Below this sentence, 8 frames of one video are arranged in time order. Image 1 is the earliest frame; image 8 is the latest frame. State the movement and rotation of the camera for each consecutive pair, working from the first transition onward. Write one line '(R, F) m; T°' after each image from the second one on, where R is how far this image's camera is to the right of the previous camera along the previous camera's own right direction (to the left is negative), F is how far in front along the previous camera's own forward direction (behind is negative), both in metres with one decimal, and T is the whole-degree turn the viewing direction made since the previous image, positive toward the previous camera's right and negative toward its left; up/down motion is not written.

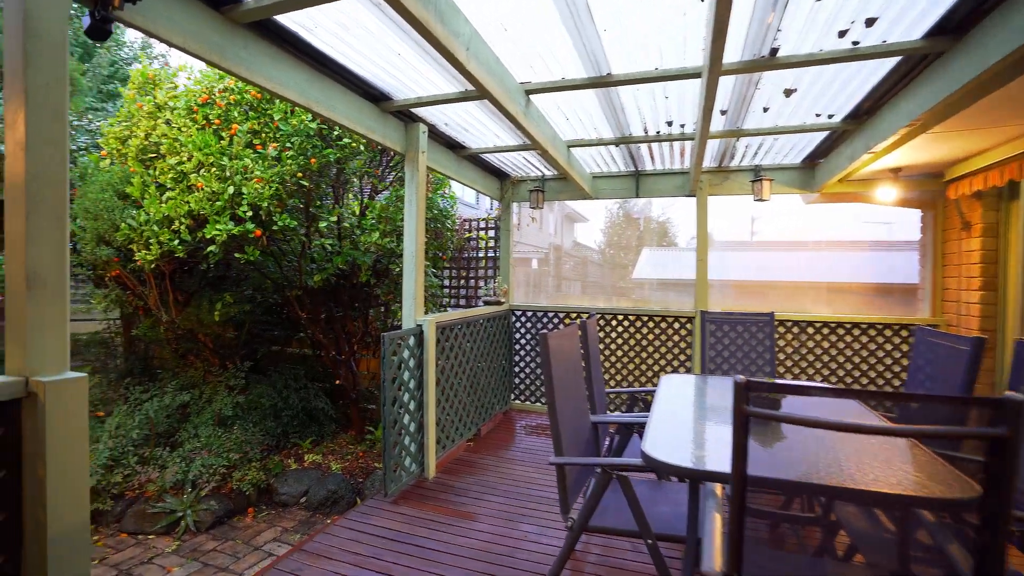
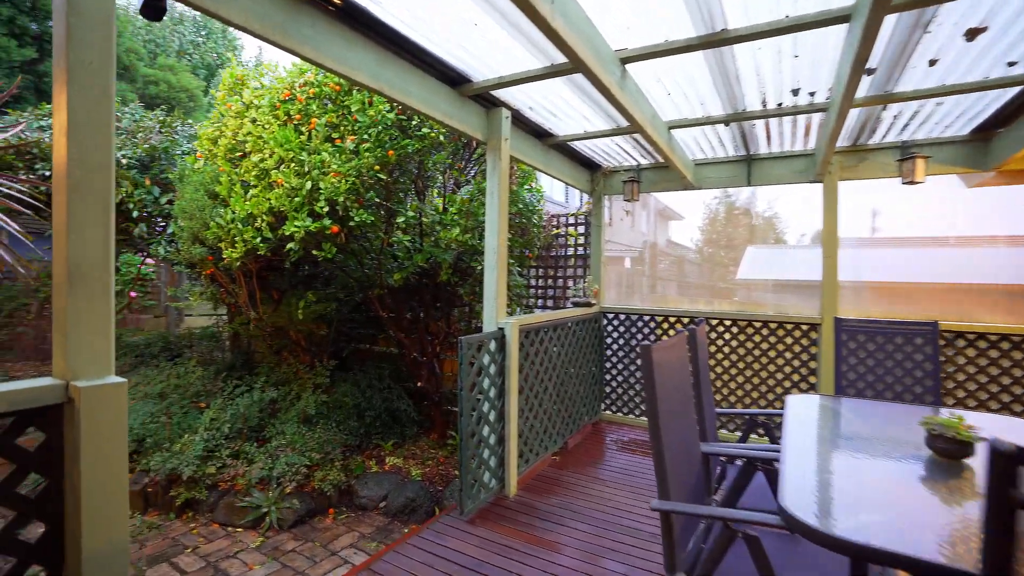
(0.0, +0.3) m; -10°
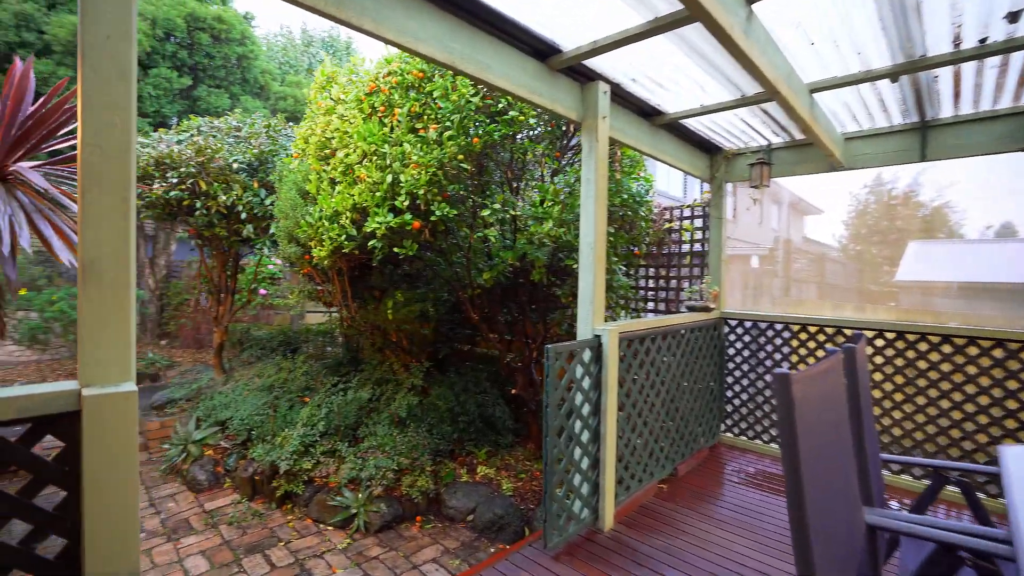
(+0.1, +0.3) m; -13°
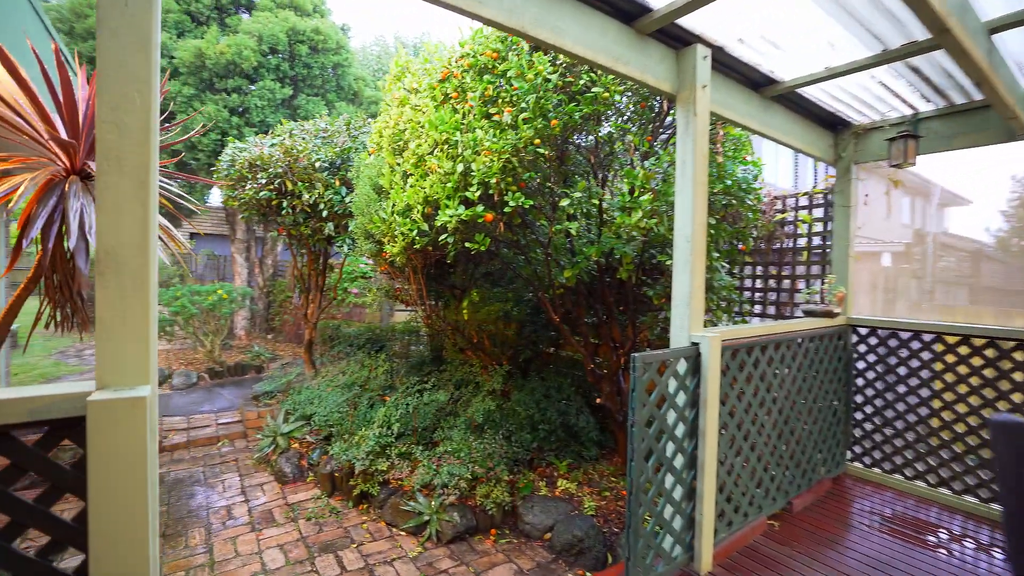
(0.0, +0.3) m; -10°
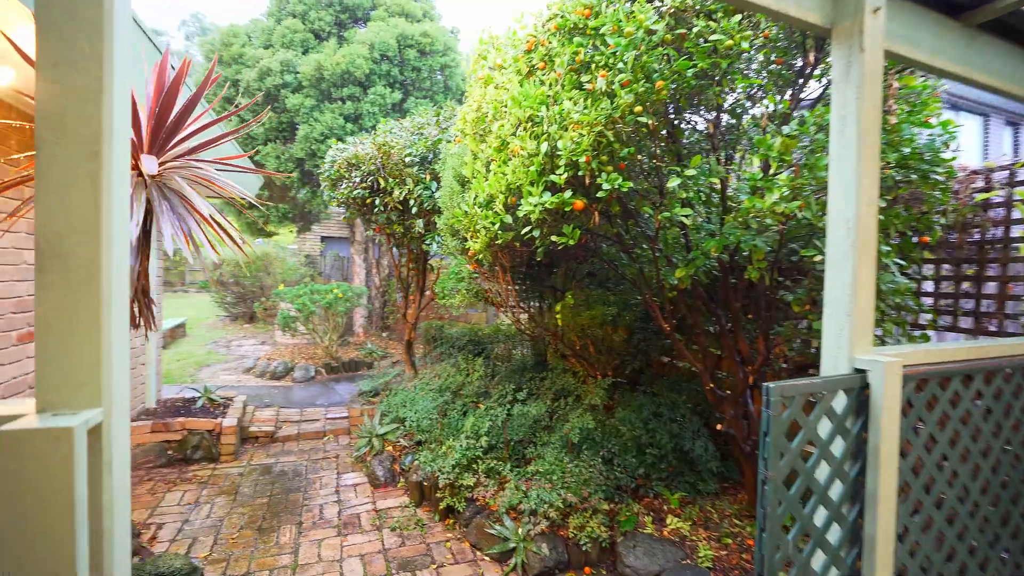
(+0.1, +0.4) m; -13°
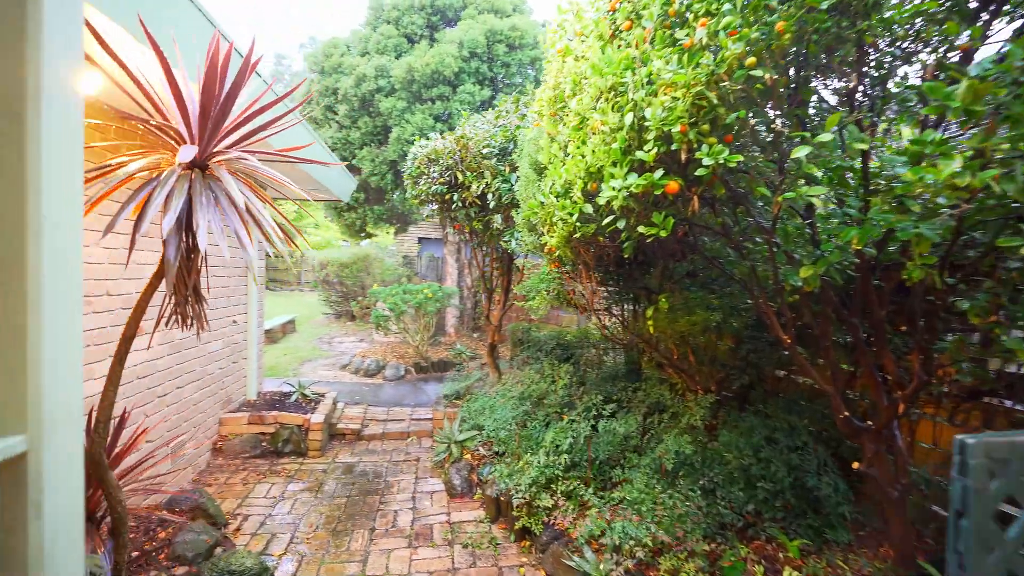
(+0.1, +0.3) m; -11°
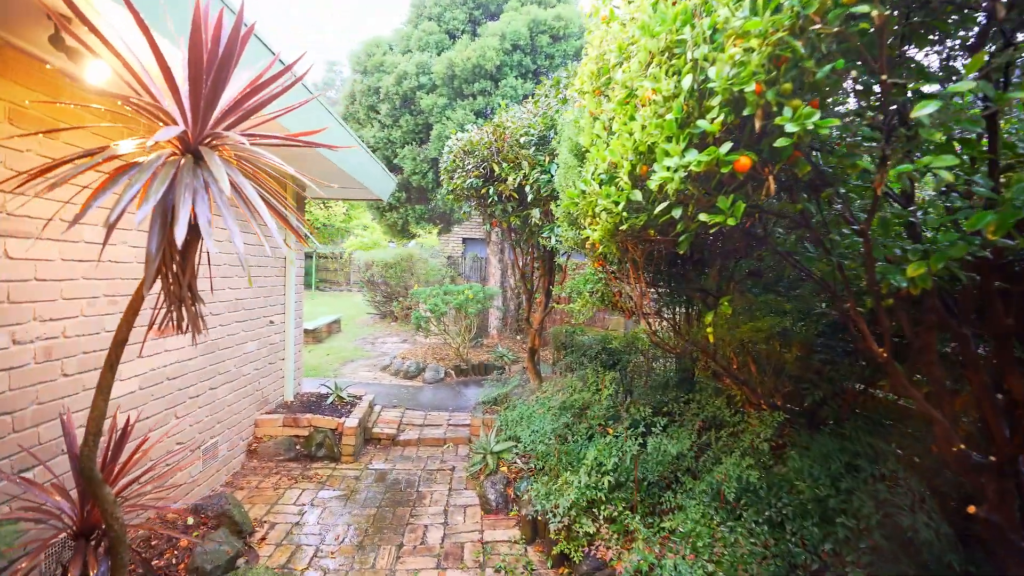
(0.0, +0.3) m; -5°
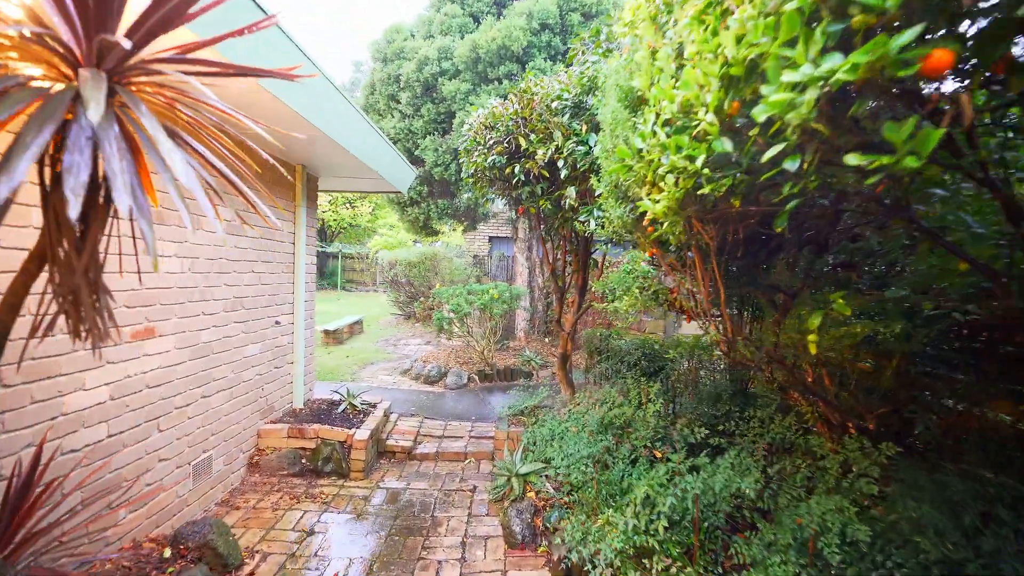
(0.0, +0.5) m; -3°
